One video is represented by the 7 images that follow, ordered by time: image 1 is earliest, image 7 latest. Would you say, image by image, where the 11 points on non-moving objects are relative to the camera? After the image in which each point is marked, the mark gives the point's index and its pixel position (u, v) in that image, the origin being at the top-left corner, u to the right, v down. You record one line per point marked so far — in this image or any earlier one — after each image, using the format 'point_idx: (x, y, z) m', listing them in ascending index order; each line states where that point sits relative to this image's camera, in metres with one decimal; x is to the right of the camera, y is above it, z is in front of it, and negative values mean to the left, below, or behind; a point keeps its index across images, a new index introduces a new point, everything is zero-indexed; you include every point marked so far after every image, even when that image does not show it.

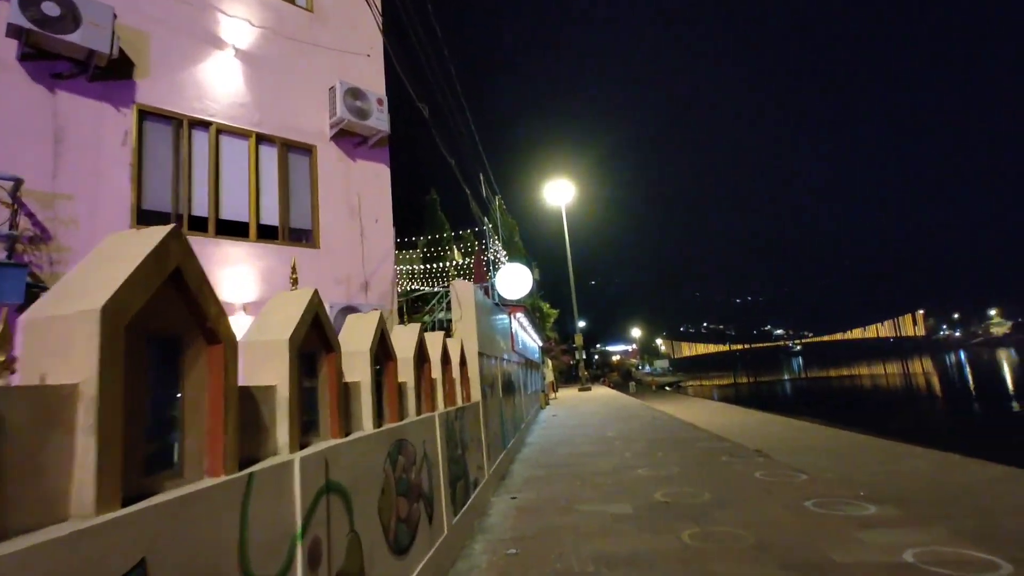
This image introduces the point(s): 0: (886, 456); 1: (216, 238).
0: (+10.8, -4.8, +16.3) m
1: (-3.4, +0.6, +6.4) m
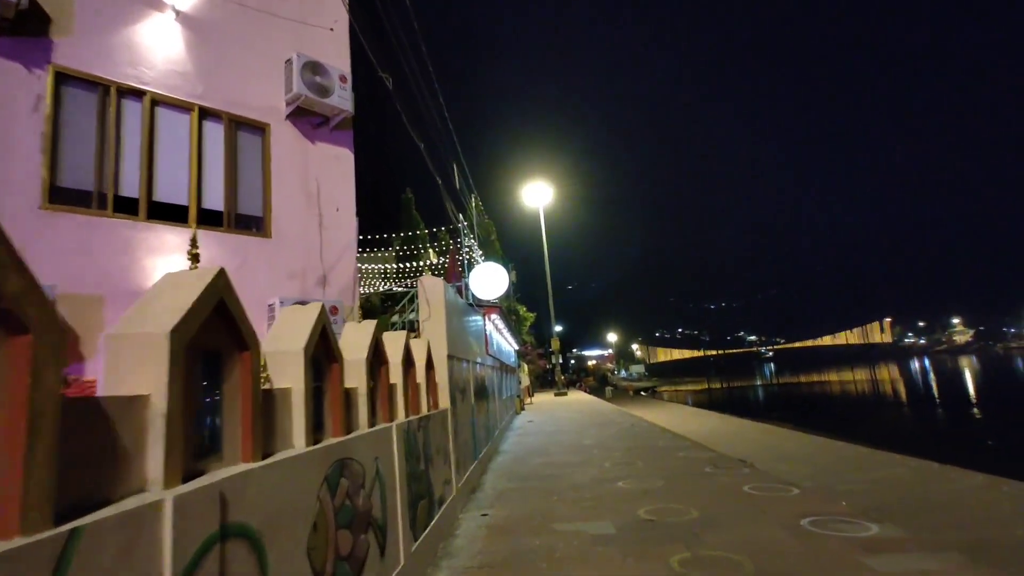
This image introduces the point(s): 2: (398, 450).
0: (+10.1, -5.0, +16.1) m
1: (-3.7, +0.7, +5.6) m
2: (-0.9, -1.3, +4.6) m
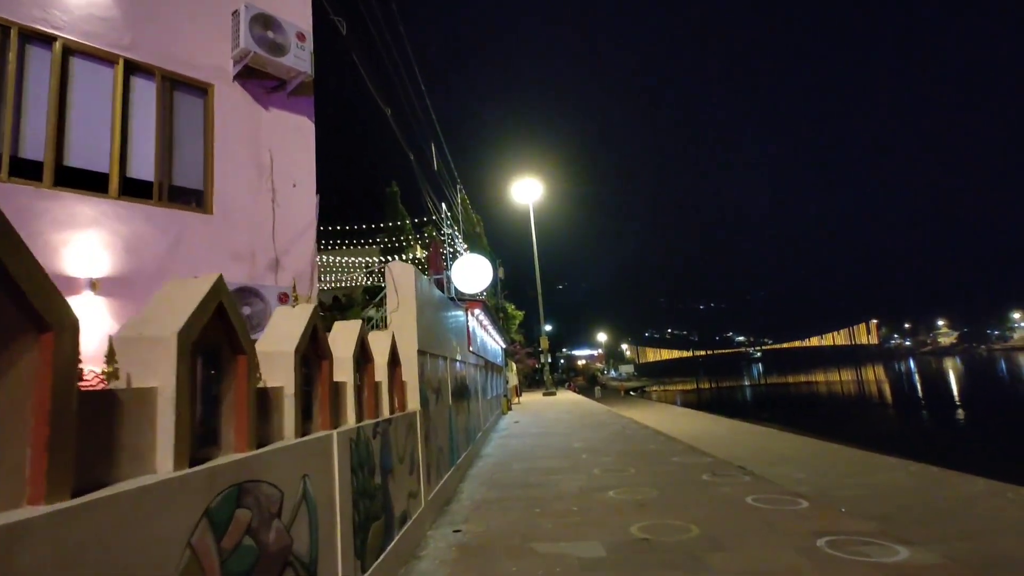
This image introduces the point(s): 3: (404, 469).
0: (+9.6, -4.9, +15.4) m
1: (-3.9, +0.8, +4.8) m
2: (-1.1, -1.2, +3.7) m
3: (-1.1, -1.8, +5.5) m
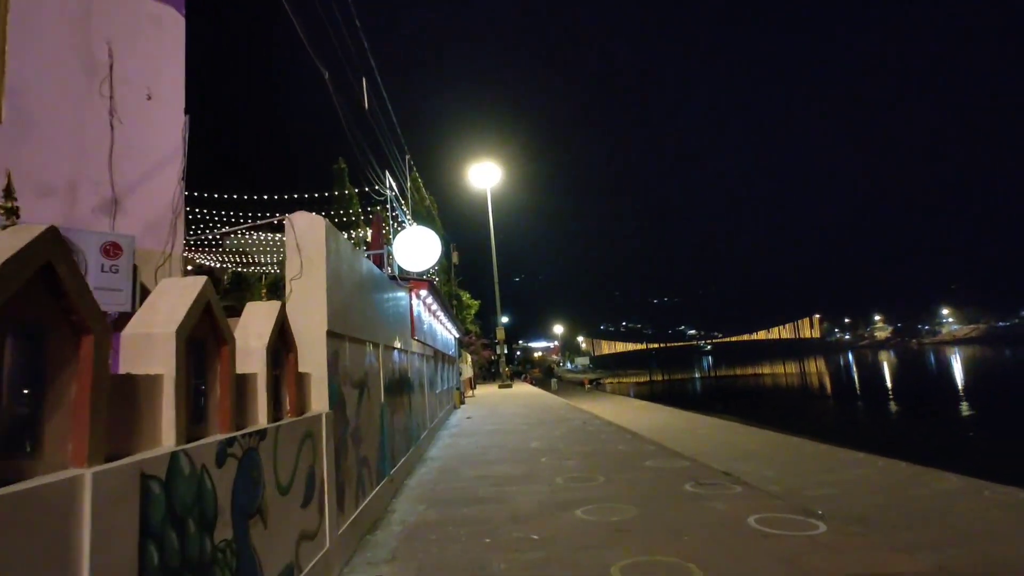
0: (+8.4, -4.6, +14.5) m
1: (-4.2, +1.2, +2.8) m
2: (-1.4, -0.9, +2.0) m
3: (-1.5, -1.4, +3.7) m
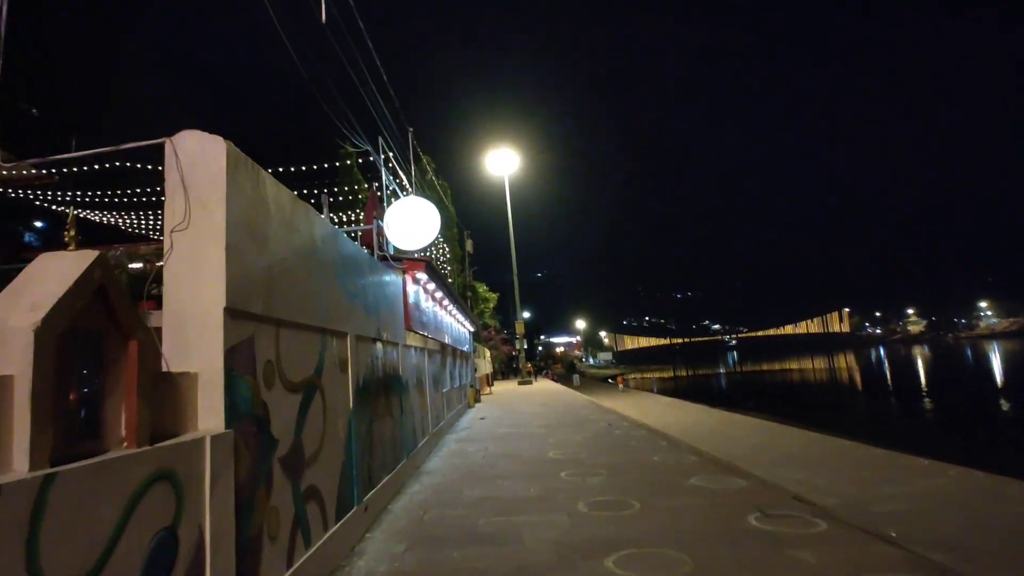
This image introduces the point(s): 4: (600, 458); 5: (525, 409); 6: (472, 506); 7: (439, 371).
0: (+8.7, -4.2, +12.5) m
1: (-4.3, +1.4, +1.2) m
2: (-1.6, -0.6, +0.3) m
3: (-1.5, -1.2, +2.0) m
4: (+1.5, -2.9, +9.6) m
5: (+0.5, -4.2, +19.6) m
6: (-0.5, -2.6, +6.8) m
7: (-1.7, -2.0, +13.3) m
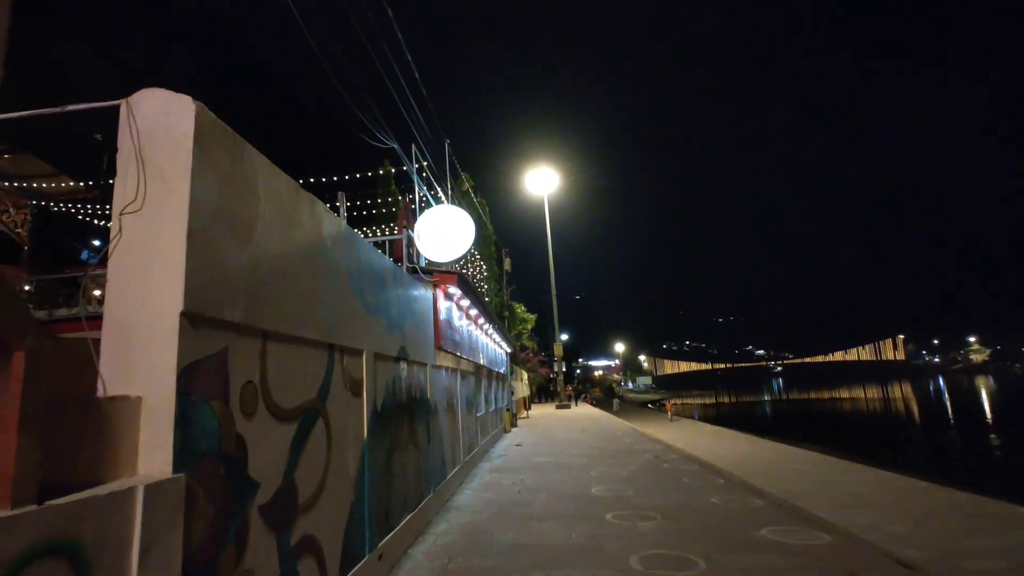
0: (+9.5, -4.6, +10.8) m
1: (-4.2, +1.5, +0.7) m
2: (-1.6, -0.5, -0.5) m
3: (-1.4, -1.1, +1.2) m
4: (+2.1, -3.1, +8.5) m
5: (+1.7, -4.9, +18.5) m
6: (-0.1, -2.8, +5.9) m
7: (-0.9, -2.3, +12.5) m
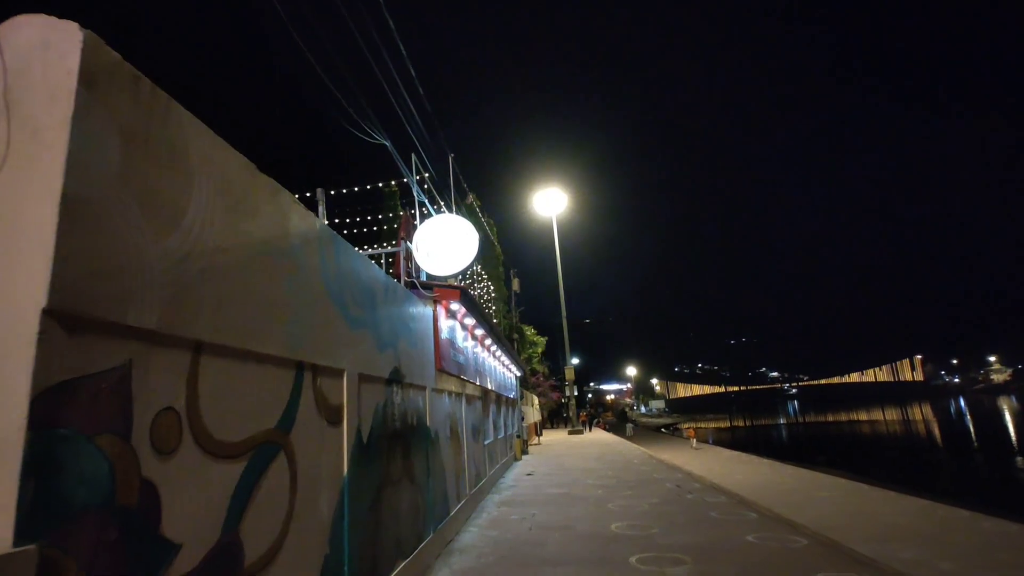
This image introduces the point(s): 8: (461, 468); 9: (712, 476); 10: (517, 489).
0: (+9.7, -4.8, +9.7) m
1: (-4.3, +1.6, +0.1) m
2: (-1.6, -0.3, -1.2) m
3: (-1.4, -1.0, +0.5) m
4: (+2.2, -3.3, +7.6) m
5: (+2.1, -5.5, +17.5) m
6: (0.0, -2.9, +5.0) m
7: (-0.7, -2.7, +11.6) m
8: (-0.8, -2.9, +9.0) m
9: (+5.5, -5.2, +15.2) m
10: (+0.1, -4.4, +12.3) m
